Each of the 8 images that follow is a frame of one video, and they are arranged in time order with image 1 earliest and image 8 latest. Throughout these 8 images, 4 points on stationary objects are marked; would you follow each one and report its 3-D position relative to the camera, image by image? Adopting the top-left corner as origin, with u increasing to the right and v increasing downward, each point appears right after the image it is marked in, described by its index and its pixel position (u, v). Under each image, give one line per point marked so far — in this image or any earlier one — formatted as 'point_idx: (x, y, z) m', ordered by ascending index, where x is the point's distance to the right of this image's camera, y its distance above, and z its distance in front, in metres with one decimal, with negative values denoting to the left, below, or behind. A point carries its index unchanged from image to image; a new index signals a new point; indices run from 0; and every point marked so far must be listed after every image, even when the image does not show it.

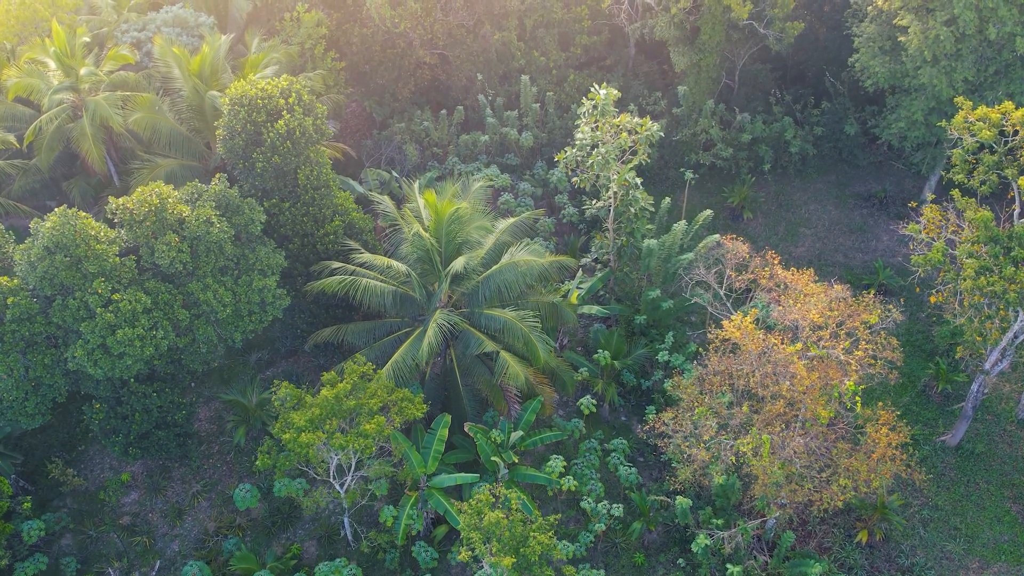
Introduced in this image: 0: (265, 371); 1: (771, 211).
0: (-6.1, -2.0, +17.2) m
1: (+7.1, +2.1, +19.2) m
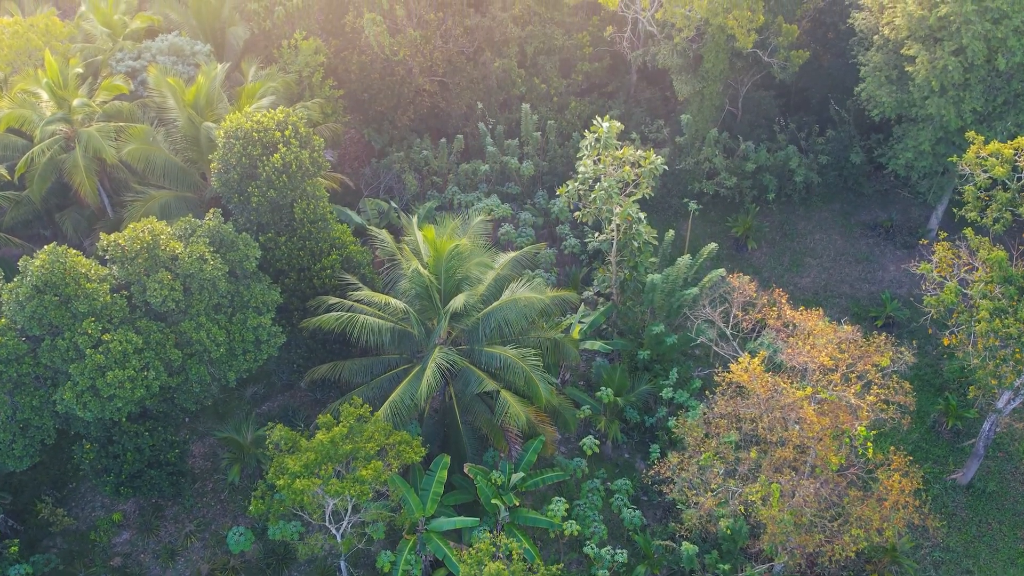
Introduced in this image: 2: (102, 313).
0: (-6.1, -2.8, +16.9) m
1: (+7.1, +1.2, +18.8) m
2: (-7.8, -0.5, +13.3) m
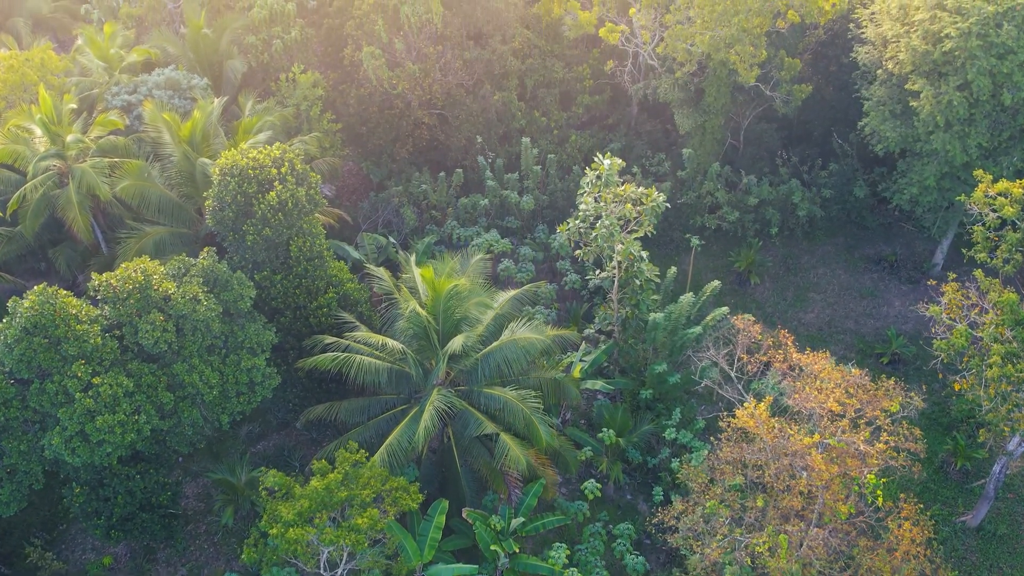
0: (-6.1, -3.7, +16.5) m
1: (+7.1, +0.3, +18.6) m
2: (-7.8, -1.3, +13.0) m
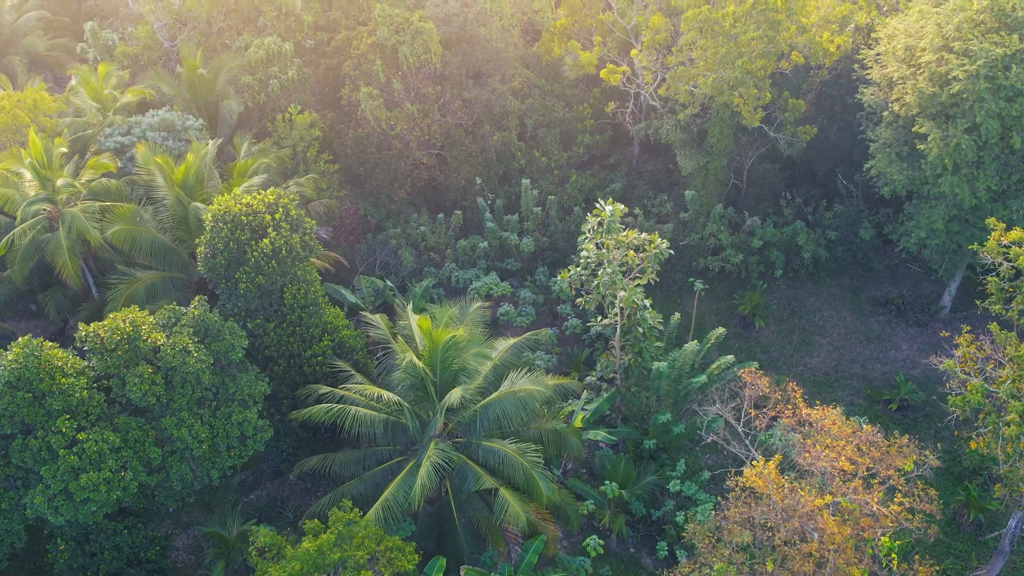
0: (-6.1, -4.8, +16.0) m
1: (+7.1, -0.8, +18.2) m
2: (-7.8, -2.2, +12.5) m
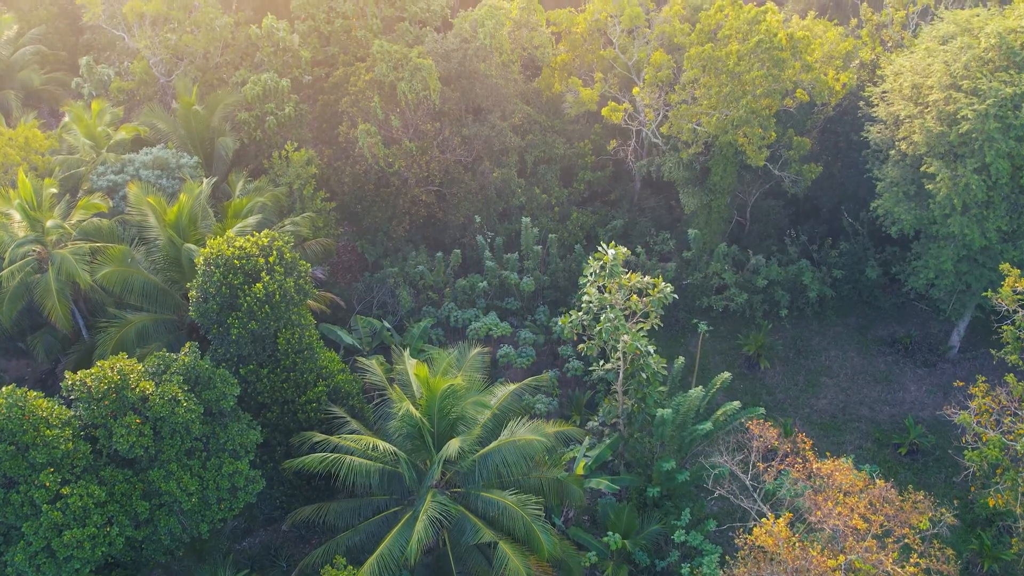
0: (-6.1, -5.7, +15.5) m
1: (+7.1, -1.8, +17.8) m
2: (-7.8, -3.1, +12.1) m
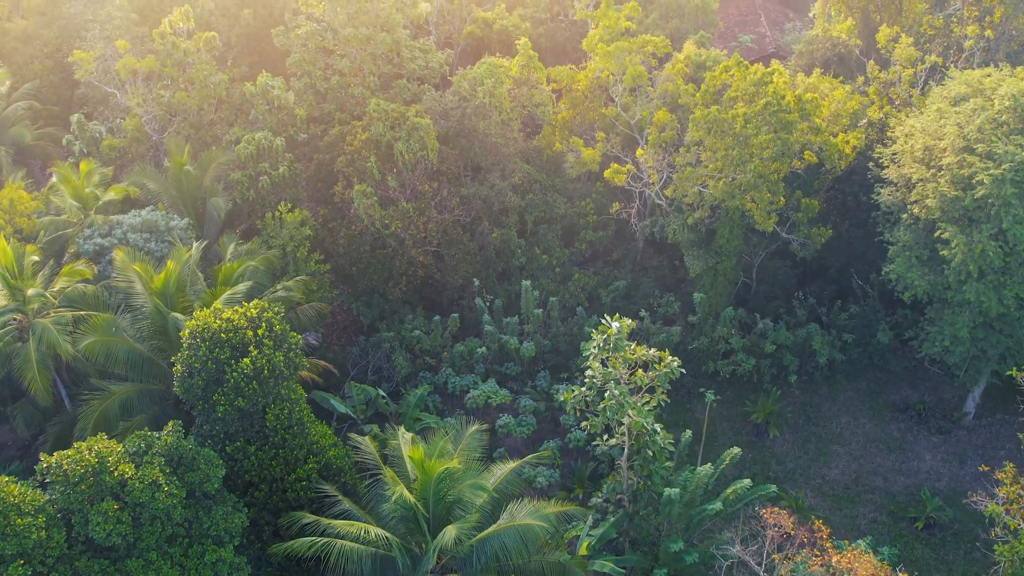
0: (-6.1, -7.2, +14.7) m
1: (+7.1, -3.3, +17.1) m
2: (-7.8, -4.4, +11.4) m
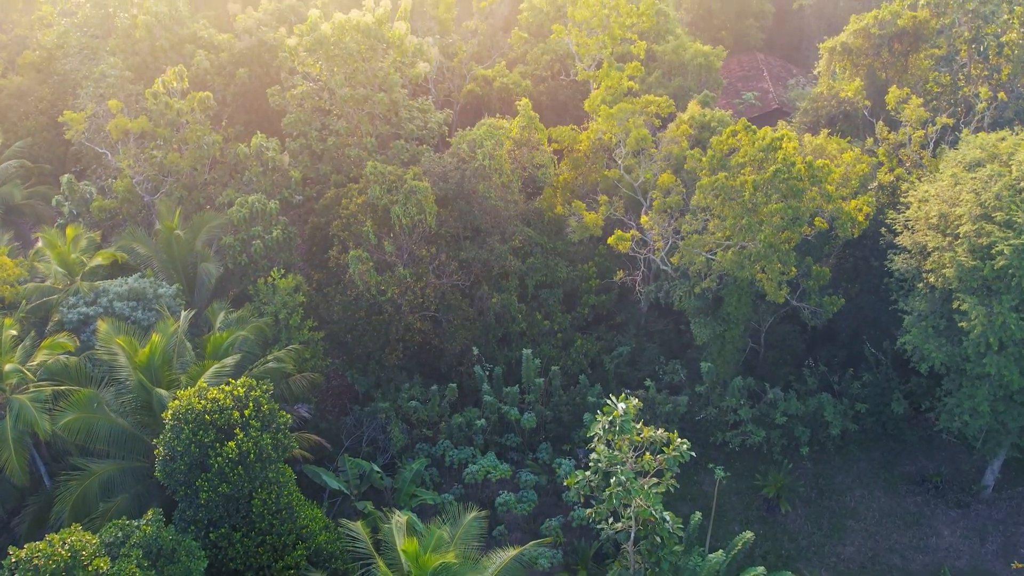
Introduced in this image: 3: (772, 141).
0: (-6.1, -8.6, +13.8) m
1: (+7.1, -4.9, +16.4) m
2: (-7.8, -5.7, +10.6) m
3: (+5.3, +3.0, +14.3) m
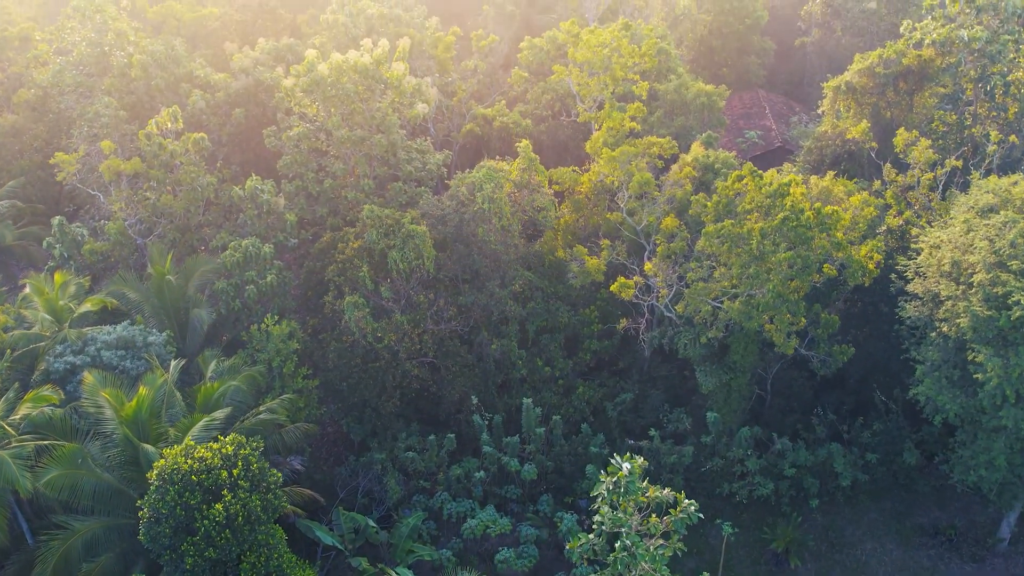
0: (-6.1, -9.6, +13.2) m
1: (+7.1, -5.9, +15.8) m
2: (-7.8, -6.6, +10.1) m
3: (+5.3, +2.0, +13.9) m
